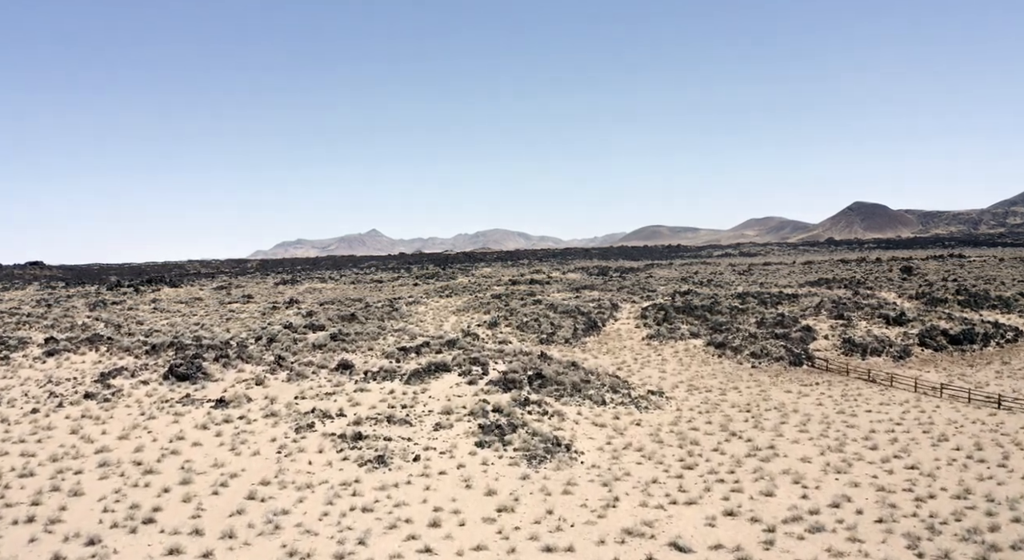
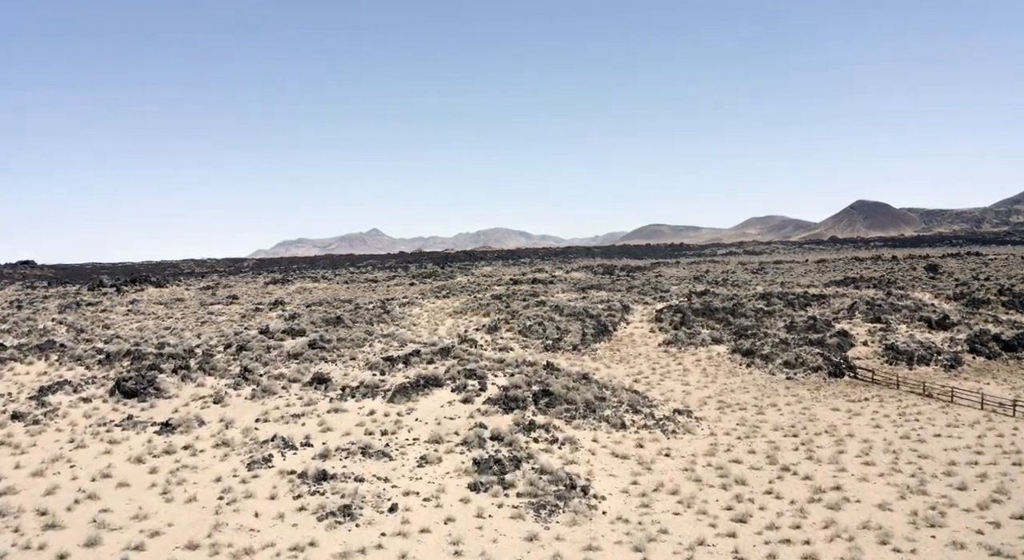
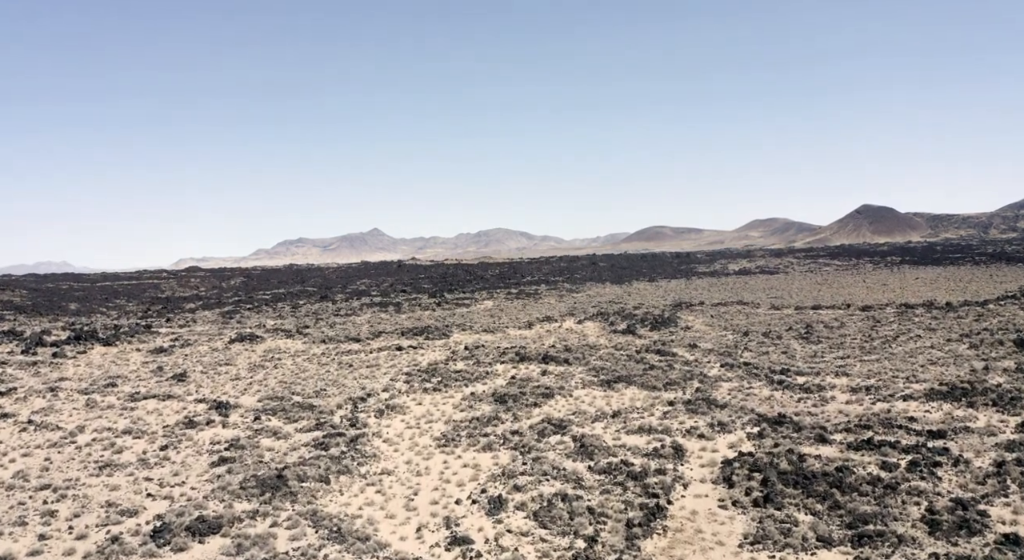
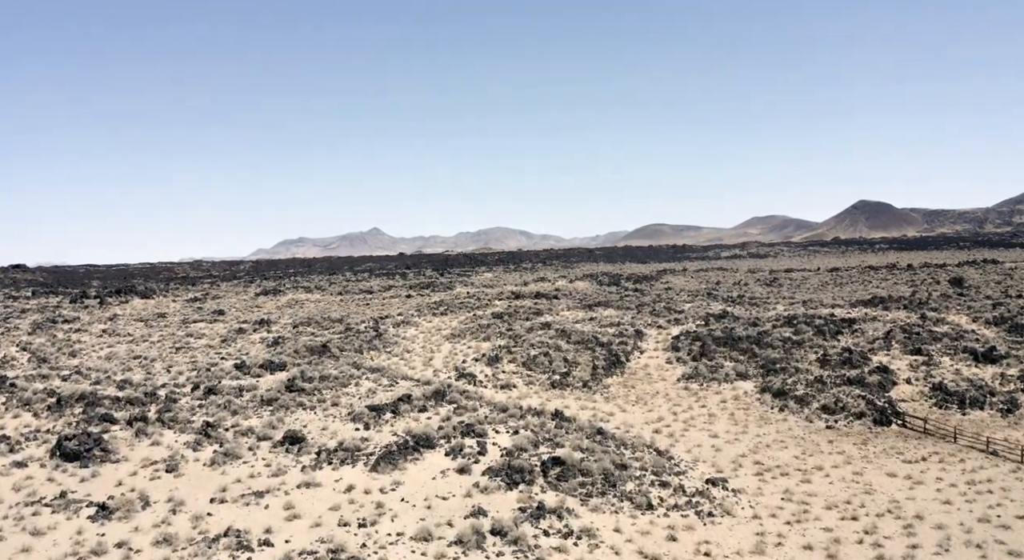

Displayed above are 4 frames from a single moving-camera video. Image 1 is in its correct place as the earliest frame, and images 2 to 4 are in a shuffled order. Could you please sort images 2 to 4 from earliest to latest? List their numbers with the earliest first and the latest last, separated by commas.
2, 4, 3
